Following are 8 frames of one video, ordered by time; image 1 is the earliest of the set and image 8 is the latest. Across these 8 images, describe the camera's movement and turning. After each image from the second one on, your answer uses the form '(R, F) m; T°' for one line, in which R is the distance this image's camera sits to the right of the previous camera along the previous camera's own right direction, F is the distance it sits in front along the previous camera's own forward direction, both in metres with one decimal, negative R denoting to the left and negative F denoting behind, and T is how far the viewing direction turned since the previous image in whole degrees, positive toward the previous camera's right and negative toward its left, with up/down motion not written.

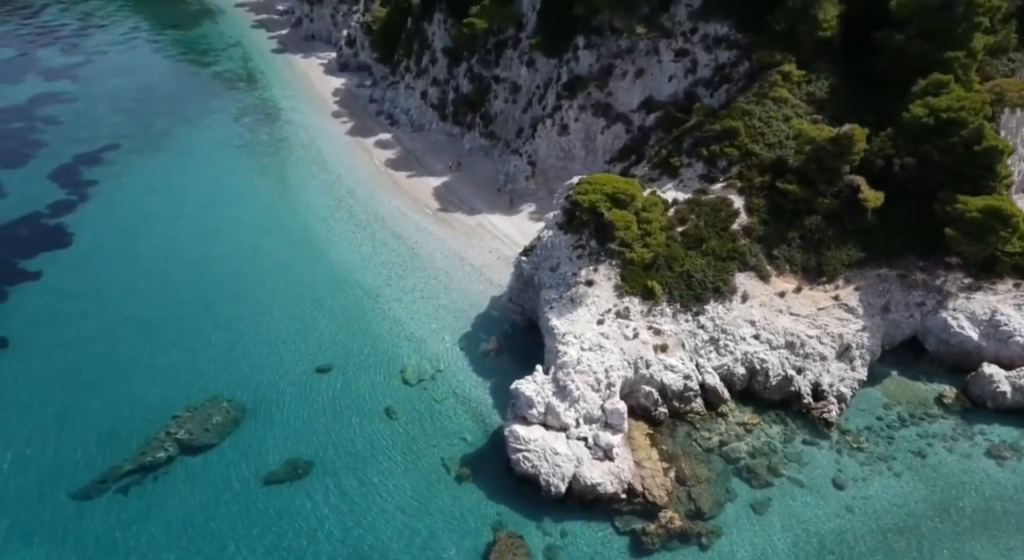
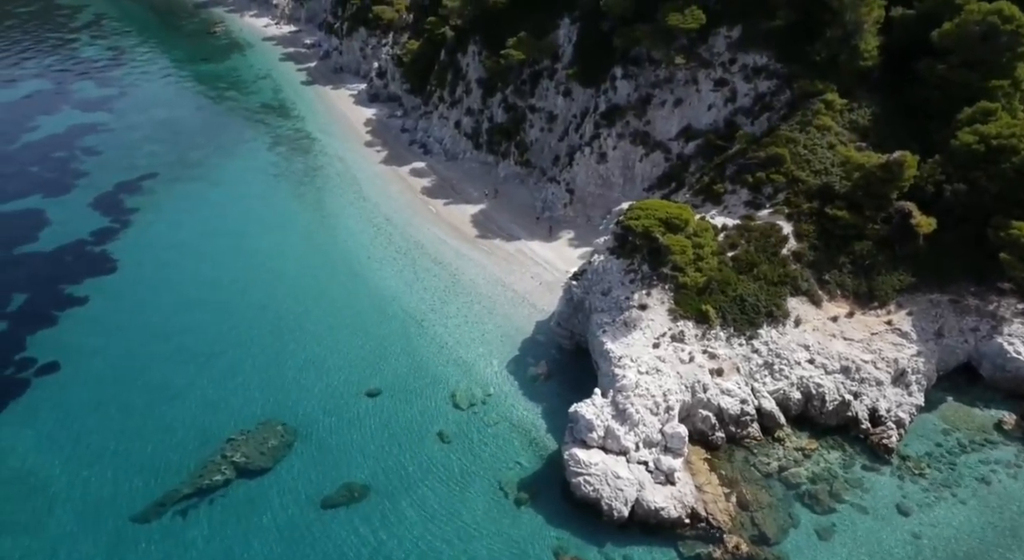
(-2.0, -0.2) m; 0°
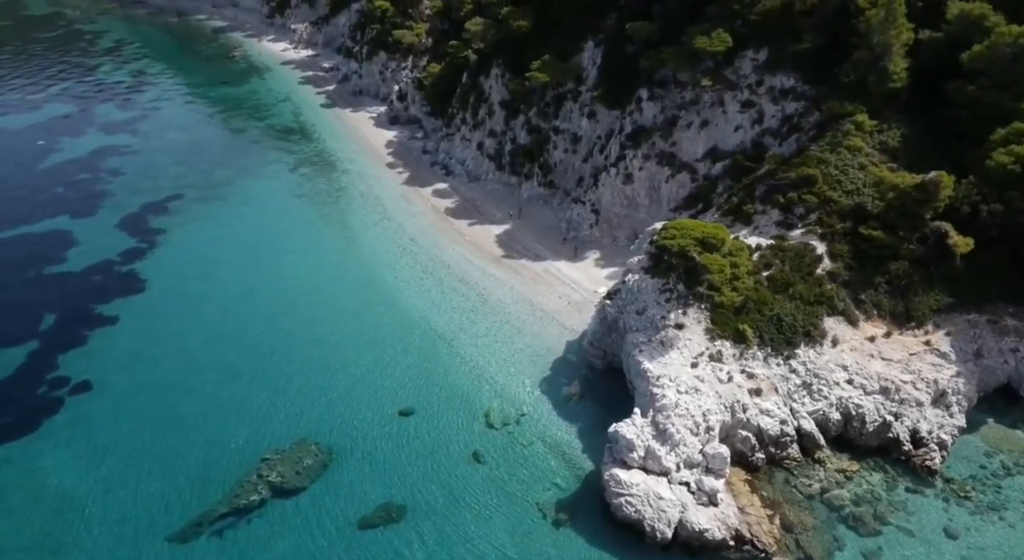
(-1.3, -0.1) m; 0°
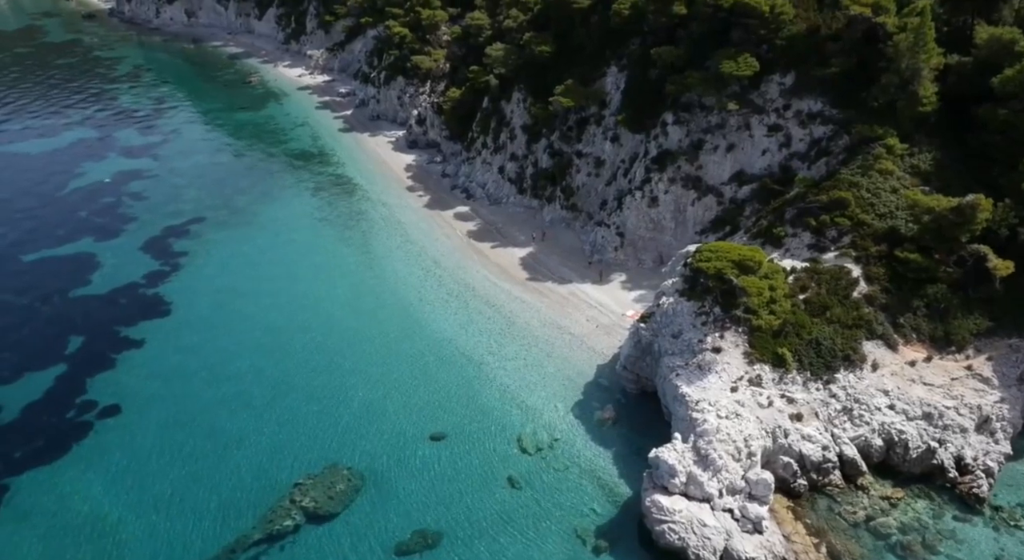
(-1.3, +0.1) m; 0°
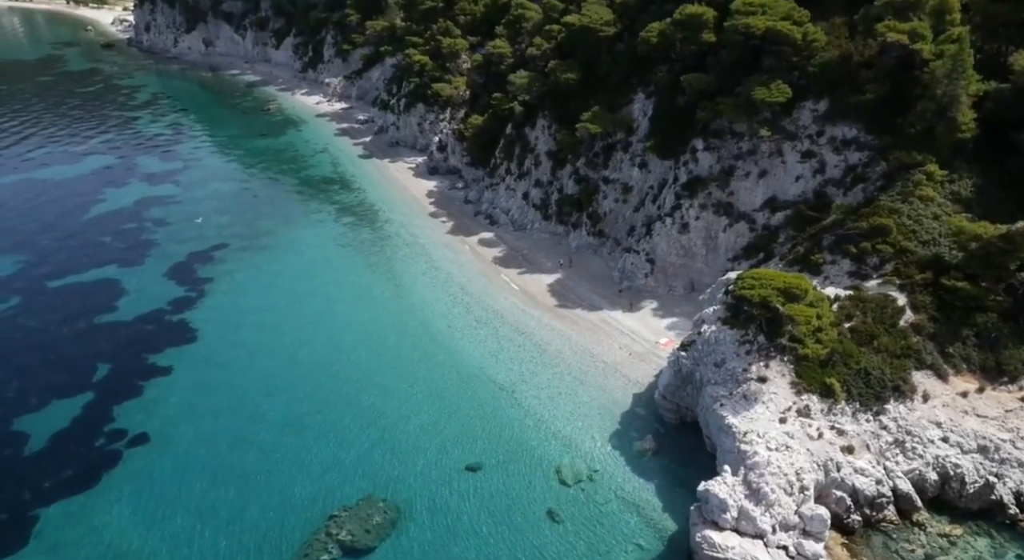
(-1.4, +0.4) m; 0°
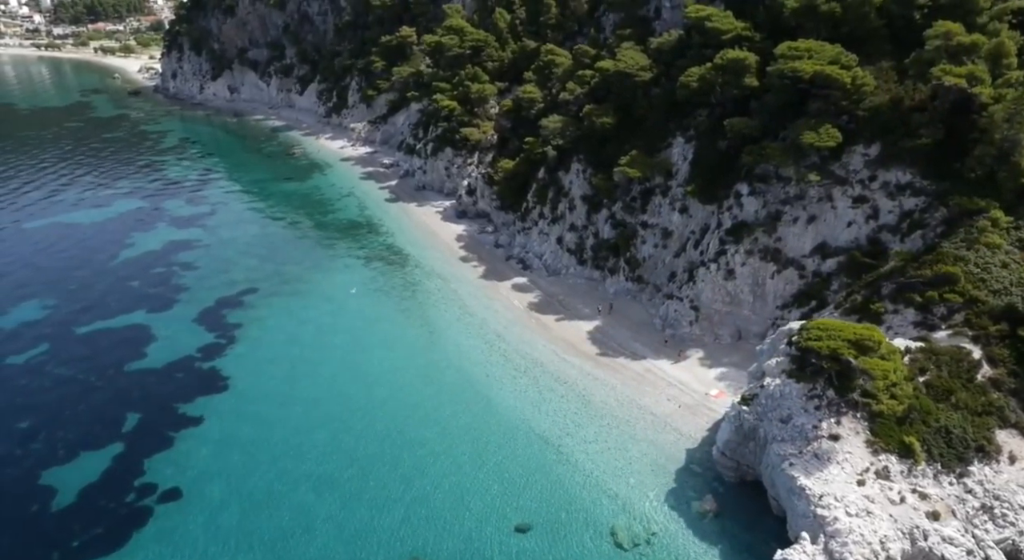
(-1.7, +1.0) m; -1°
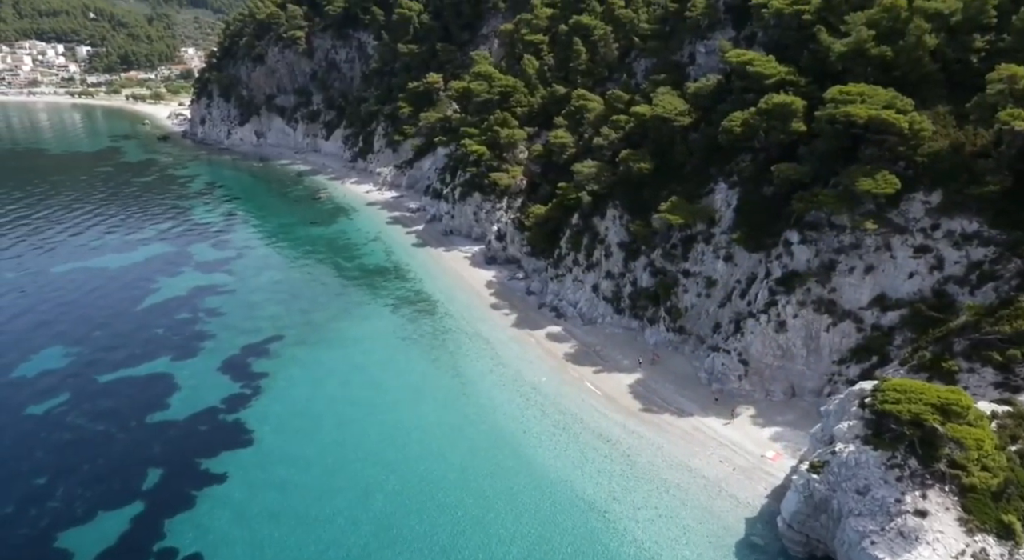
(-1.2, +1.4) m; -1°
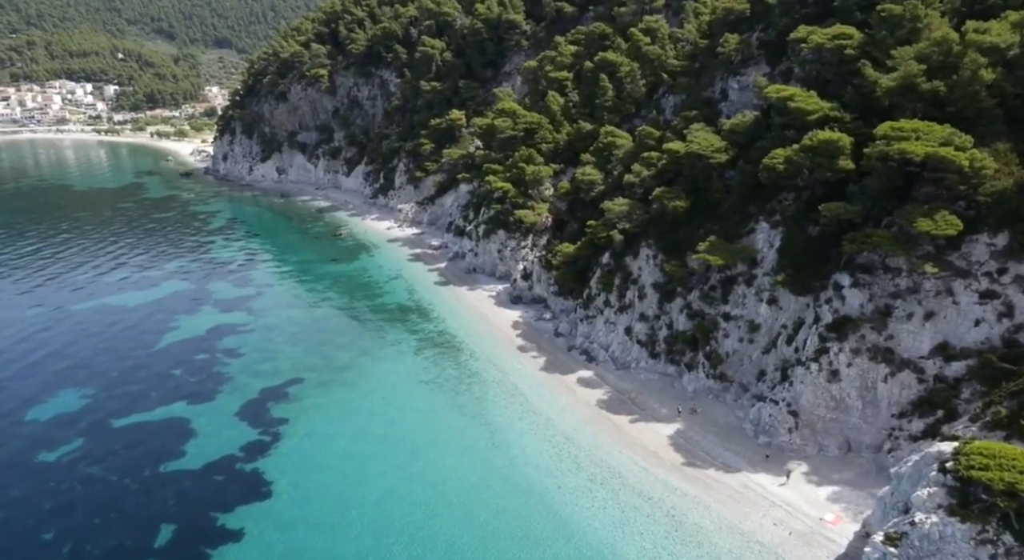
(-1.0, +1.6) m; -1°
